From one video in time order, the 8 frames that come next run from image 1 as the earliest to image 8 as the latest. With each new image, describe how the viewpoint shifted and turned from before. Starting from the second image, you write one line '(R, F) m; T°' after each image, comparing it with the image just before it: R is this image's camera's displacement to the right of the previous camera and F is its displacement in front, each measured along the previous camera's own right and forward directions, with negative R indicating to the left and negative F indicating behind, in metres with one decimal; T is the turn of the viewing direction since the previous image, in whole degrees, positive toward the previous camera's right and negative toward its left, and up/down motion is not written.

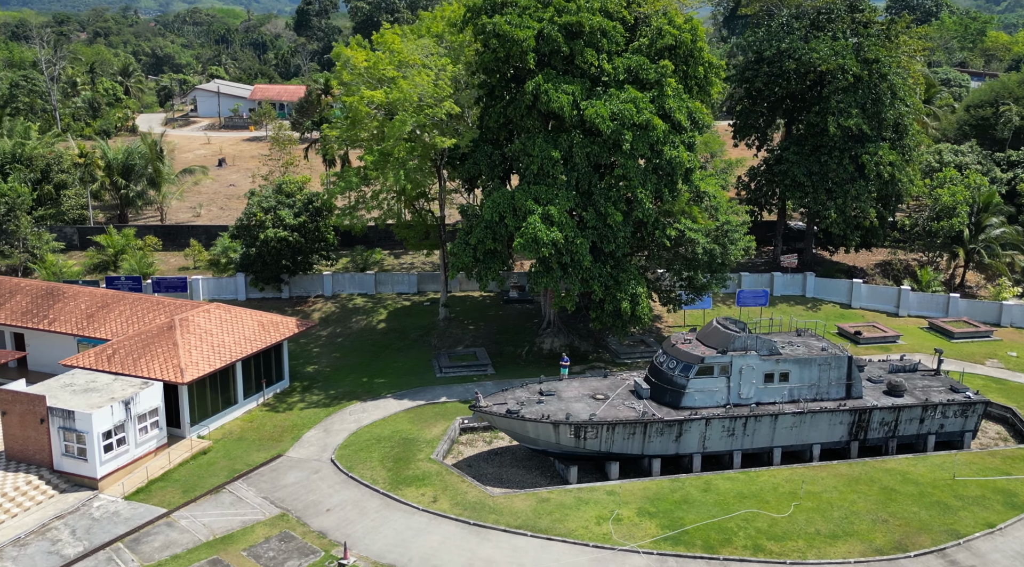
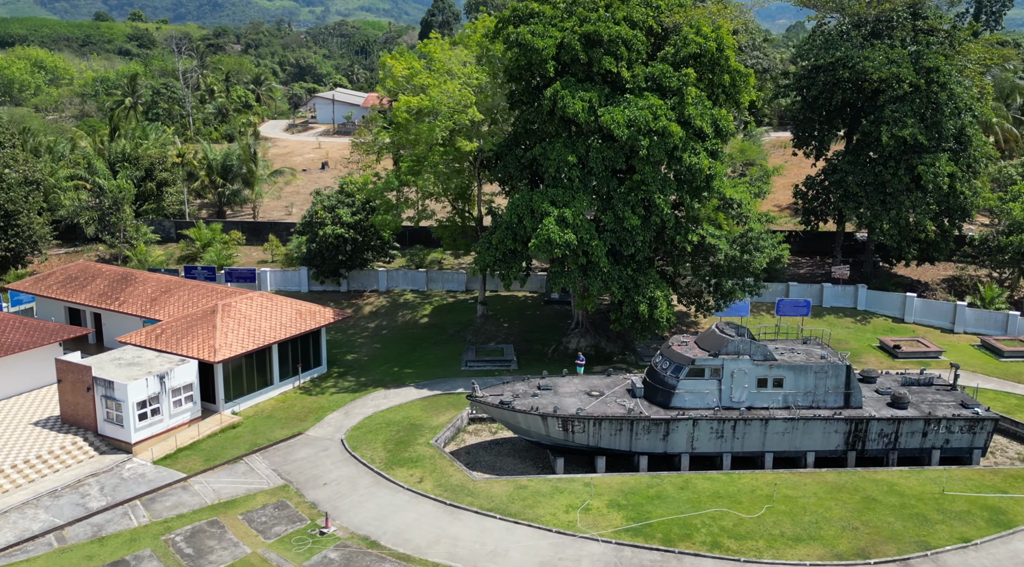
(+3.2, -0.8) m; -7°
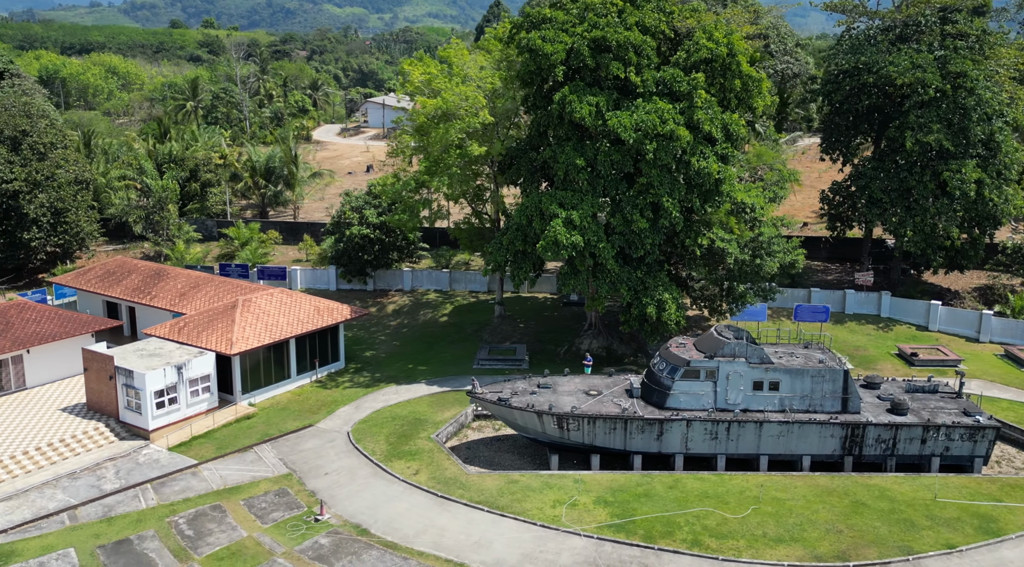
(+1.5, -0.5) m; -3°
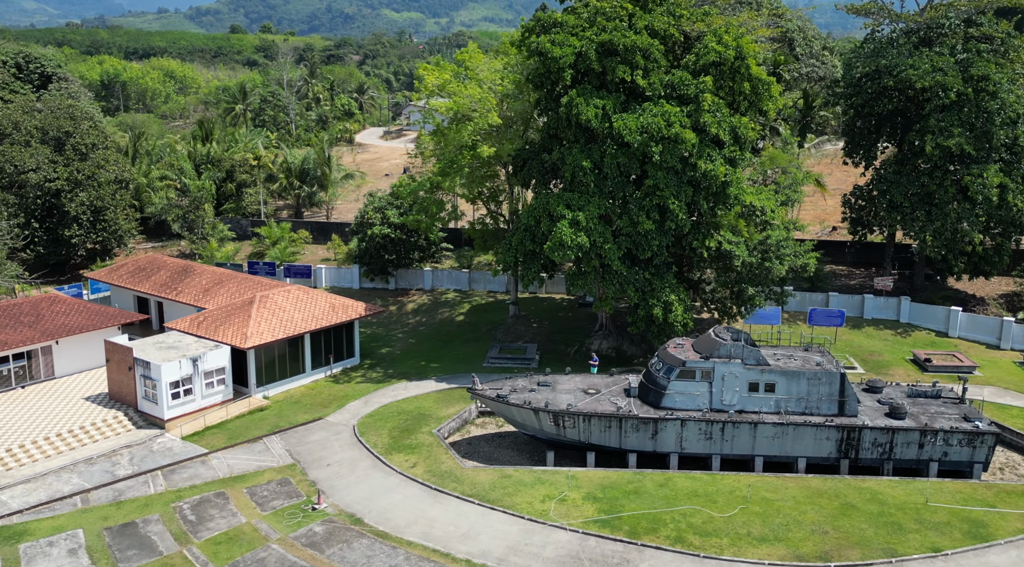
(+1.3, -0.4) m; -3°
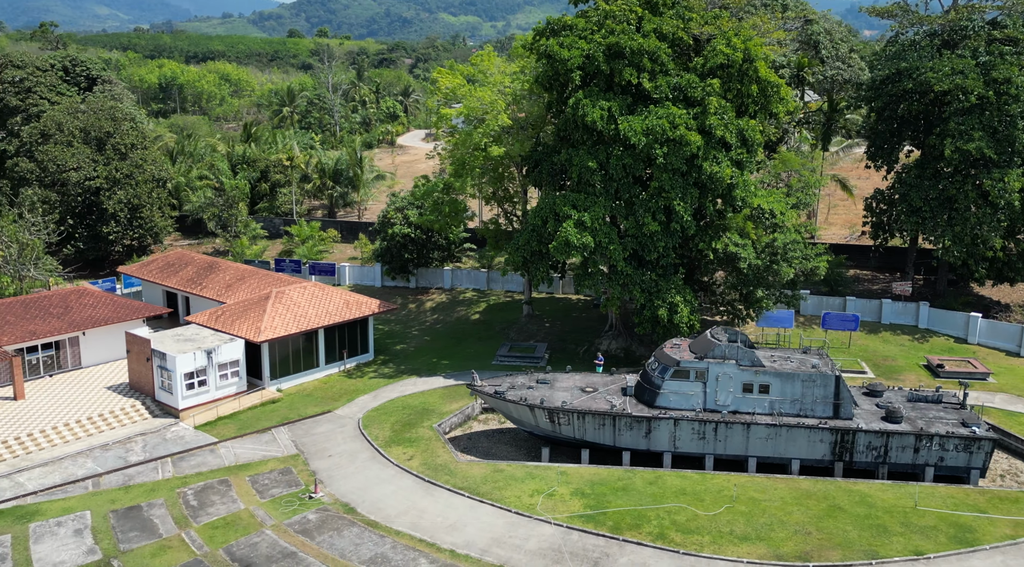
(+1.3, -0.4) m; -3°
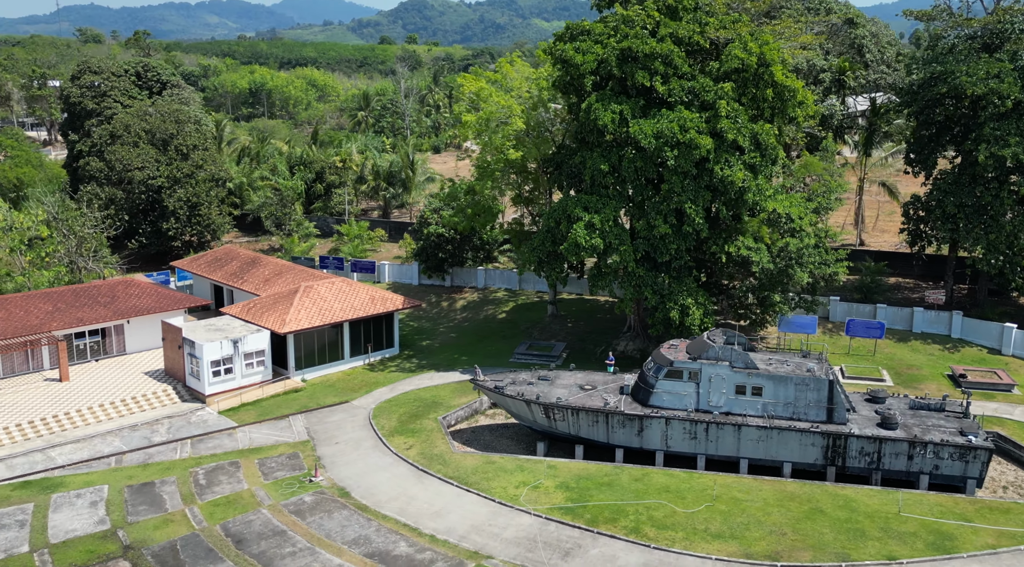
(+2.2, -0.6) m; -5°
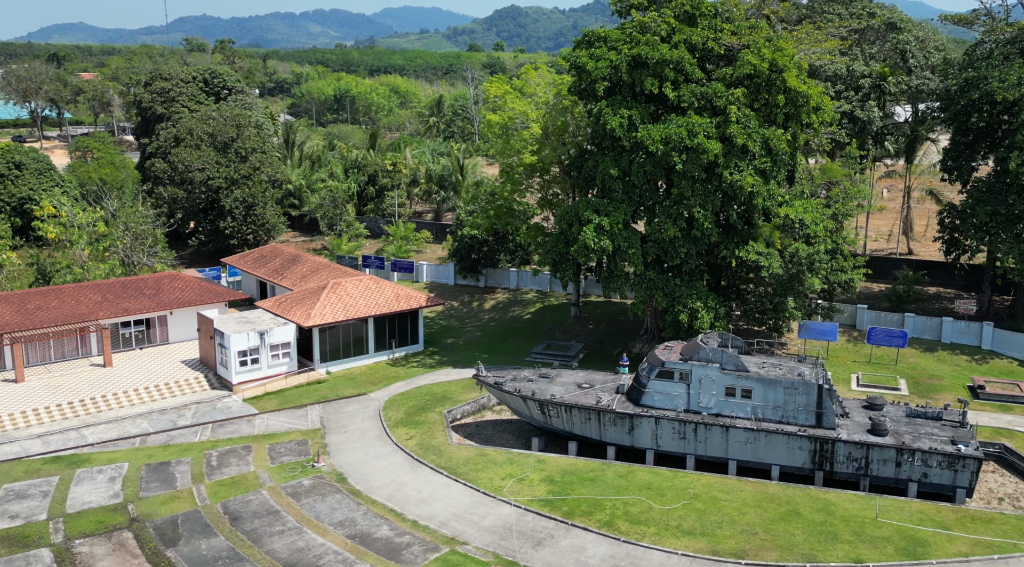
(+2.3, -0.8) m; -5°
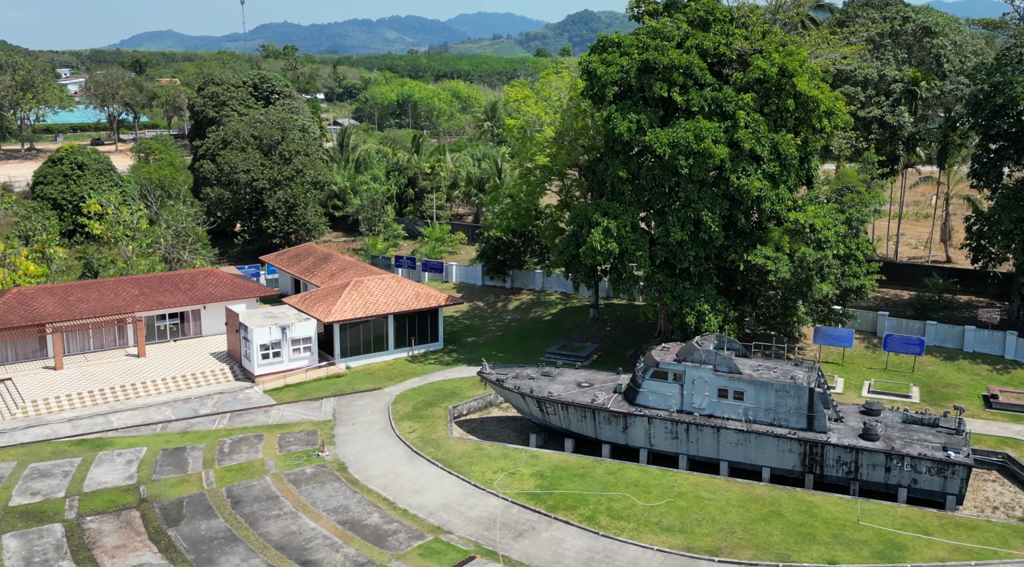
(+1.7, -0.7) m; -4°
